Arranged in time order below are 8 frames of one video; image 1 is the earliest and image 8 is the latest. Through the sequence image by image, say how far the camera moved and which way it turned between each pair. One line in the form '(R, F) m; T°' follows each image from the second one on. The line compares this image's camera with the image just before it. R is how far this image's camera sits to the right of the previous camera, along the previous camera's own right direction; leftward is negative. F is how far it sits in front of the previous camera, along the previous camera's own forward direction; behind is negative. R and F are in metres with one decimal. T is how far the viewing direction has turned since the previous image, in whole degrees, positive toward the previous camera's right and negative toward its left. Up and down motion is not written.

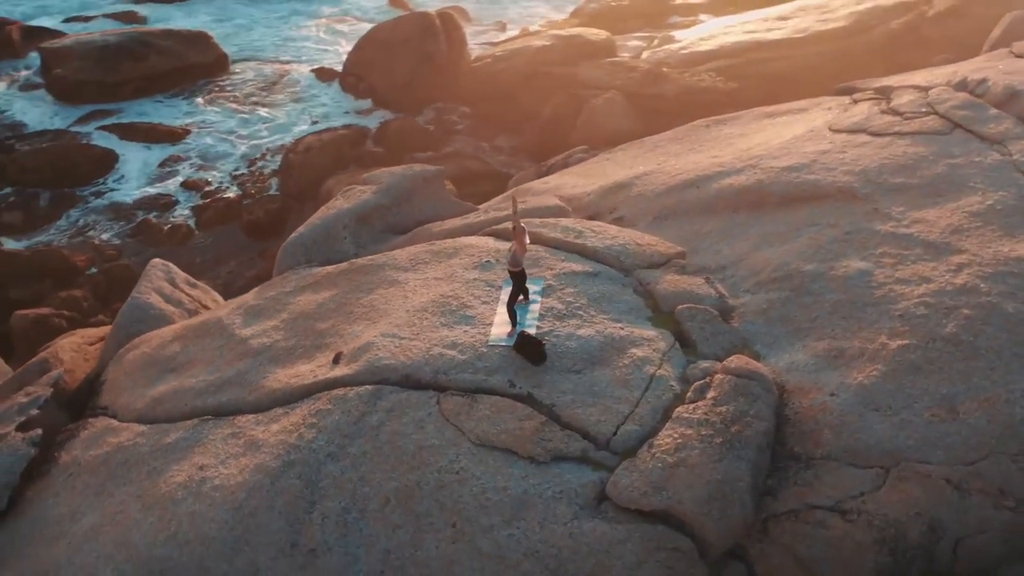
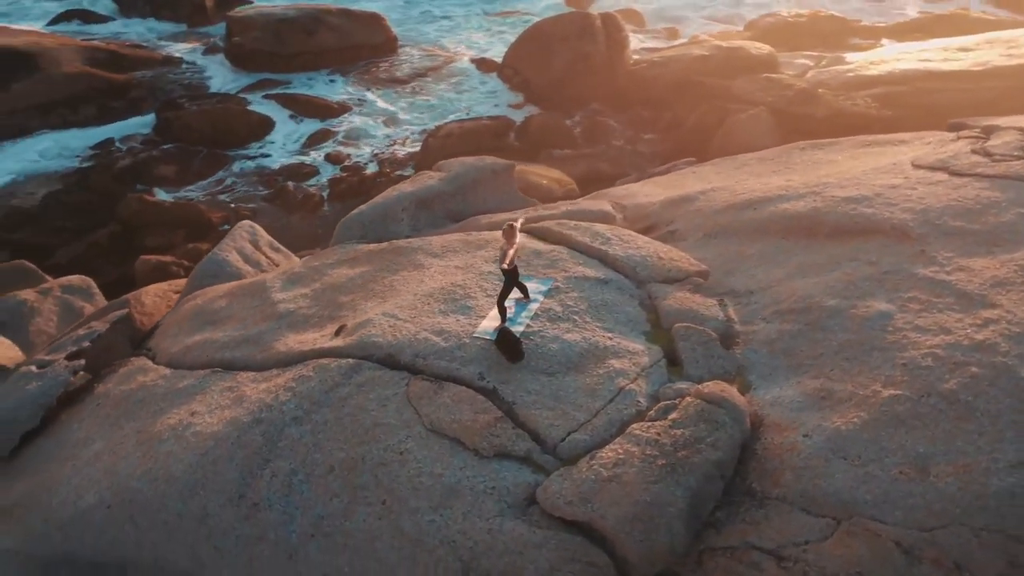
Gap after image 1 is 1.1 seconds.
(+0.9, +0.1) m; -11°
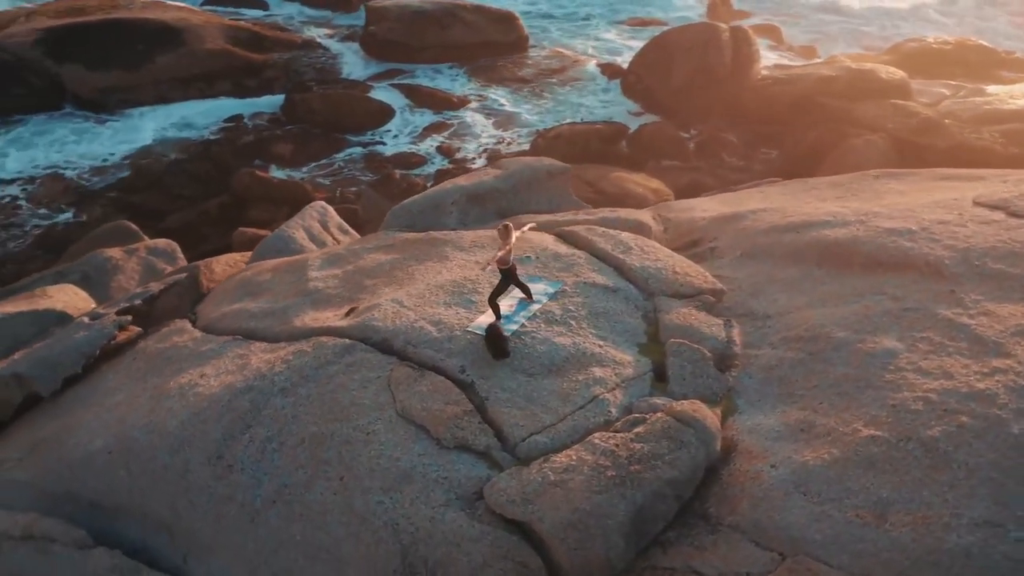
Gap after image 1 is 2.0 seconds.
(+0.7, 0.0) m; -9°
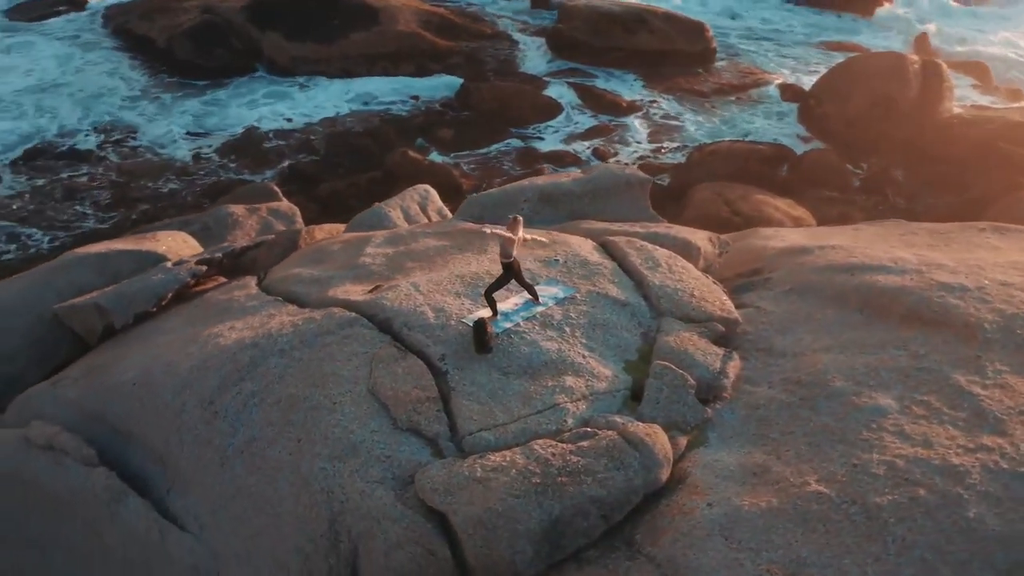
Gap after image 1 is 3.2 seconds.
(+1.0, +0.1) m; -12°
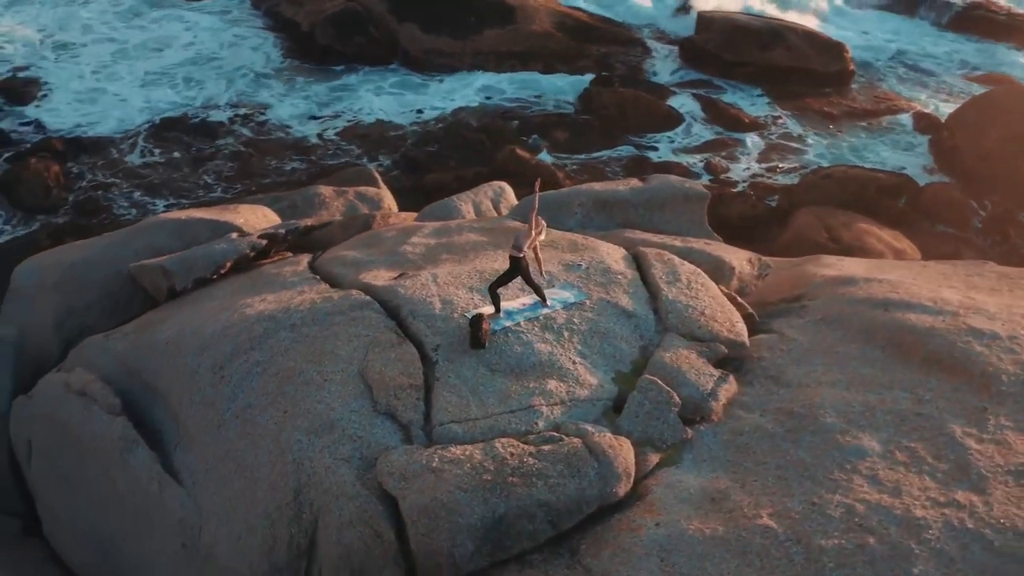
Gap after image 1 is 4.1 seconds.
(+0.7, 0.0) m; -9°
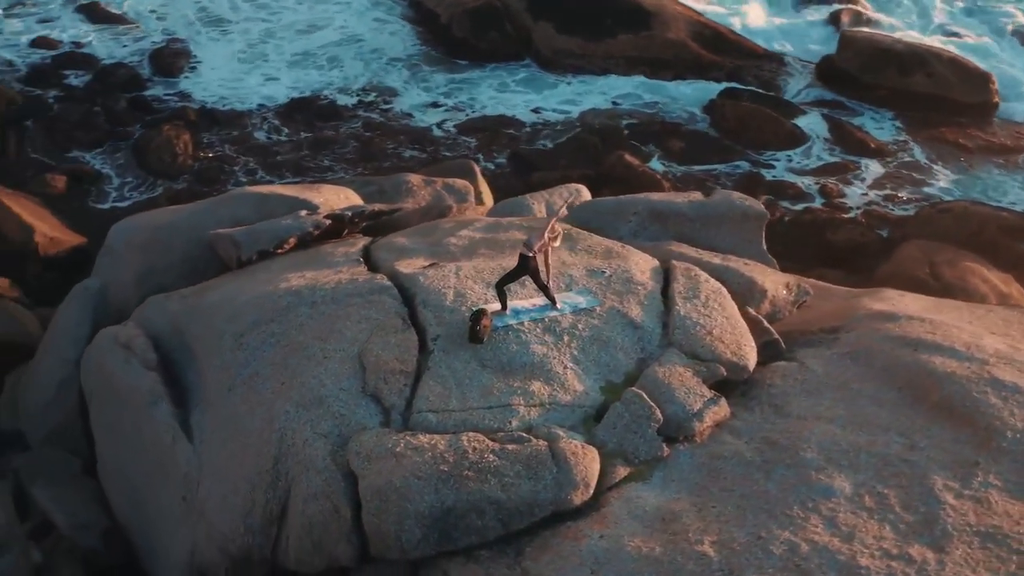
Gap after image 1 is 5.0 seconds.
(+0.7, 0.0) m; -9°
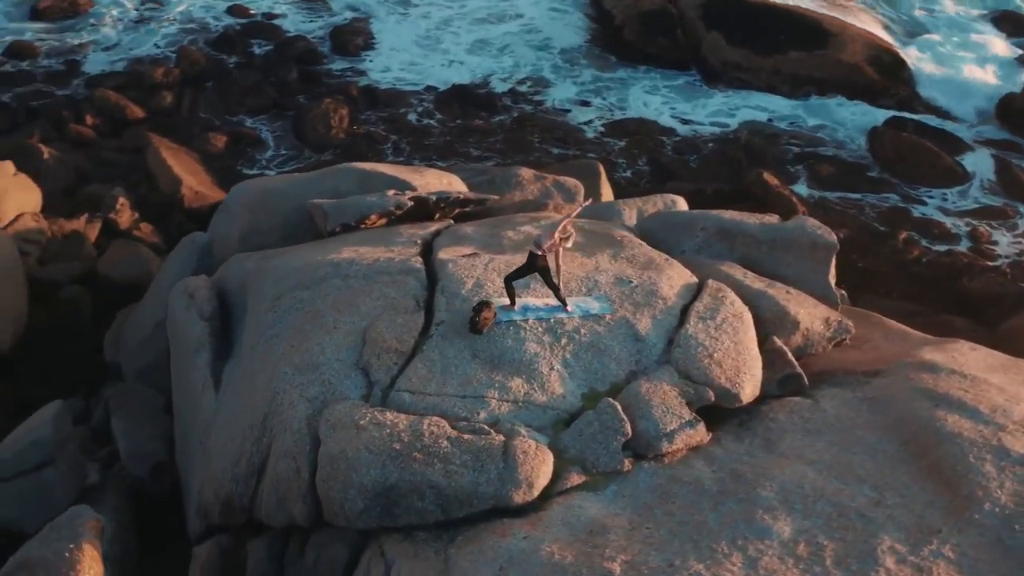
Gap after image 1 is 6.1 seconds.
(+0.9, 0.0) m; -11°
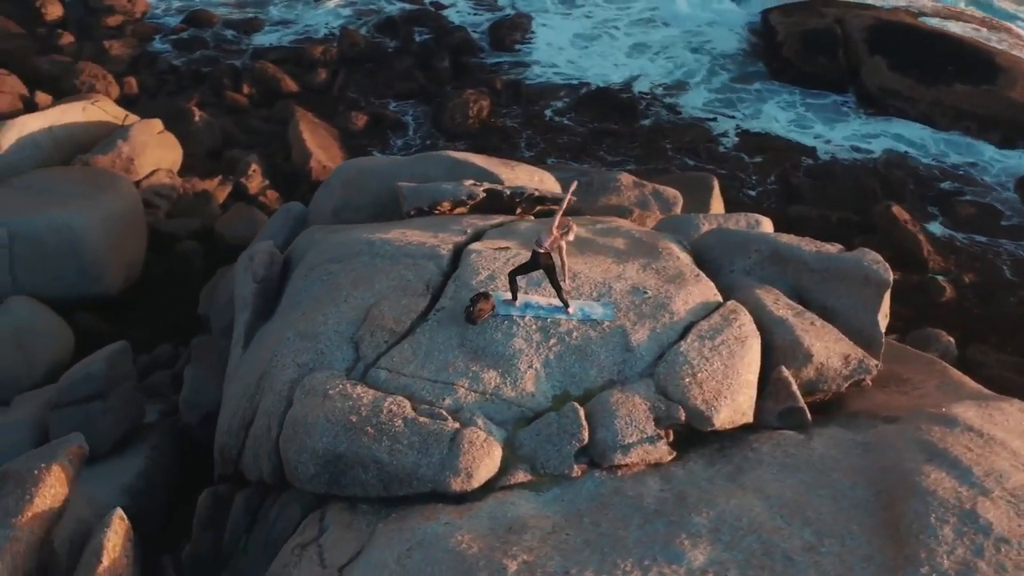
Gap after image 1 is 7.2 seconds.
(+0.8, 0.0) m; -10°
